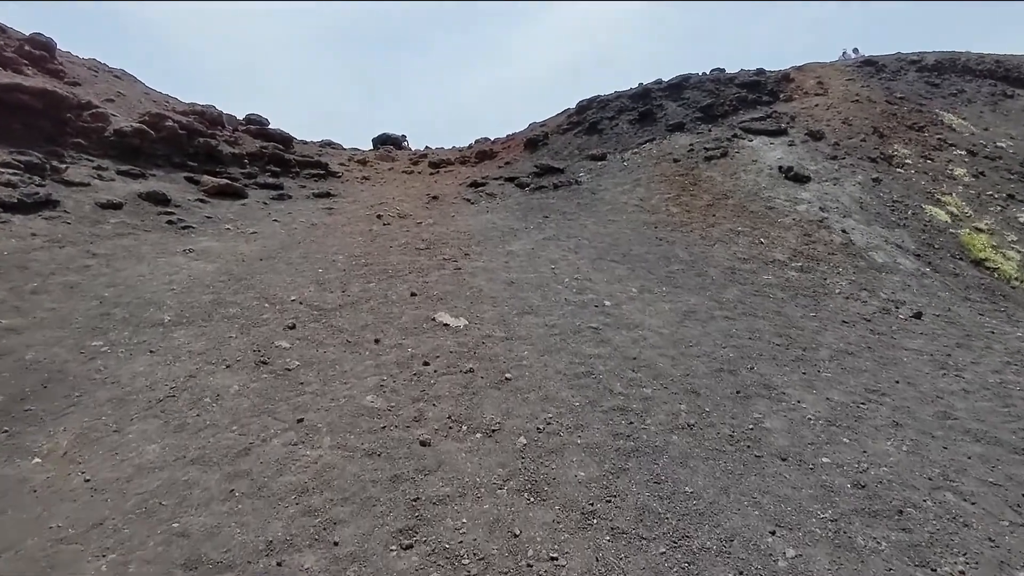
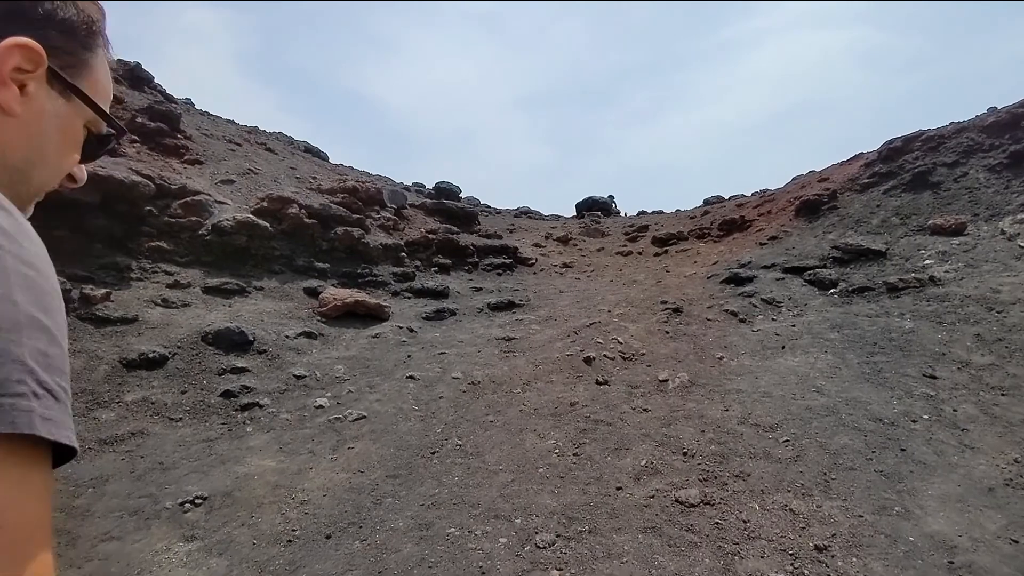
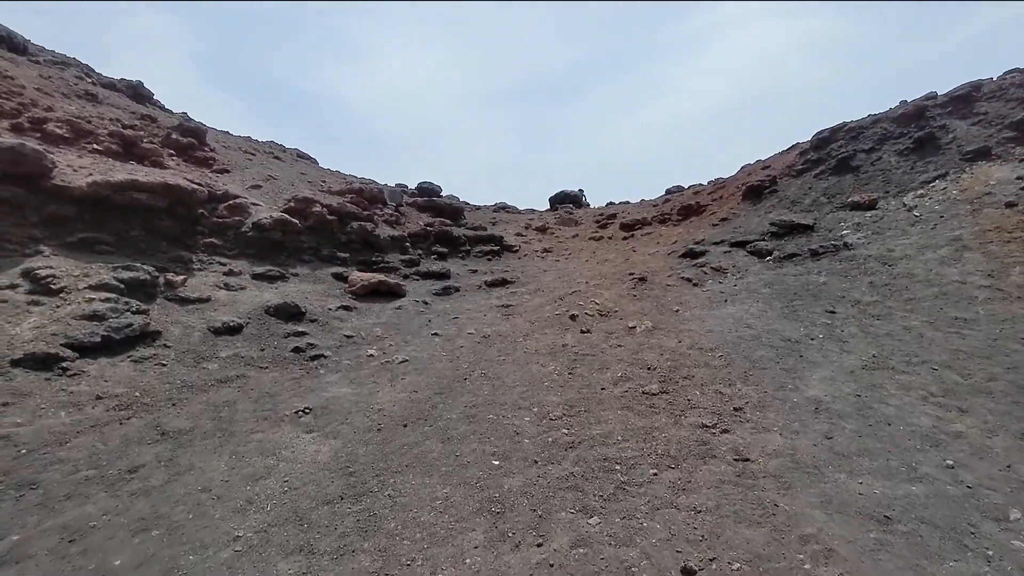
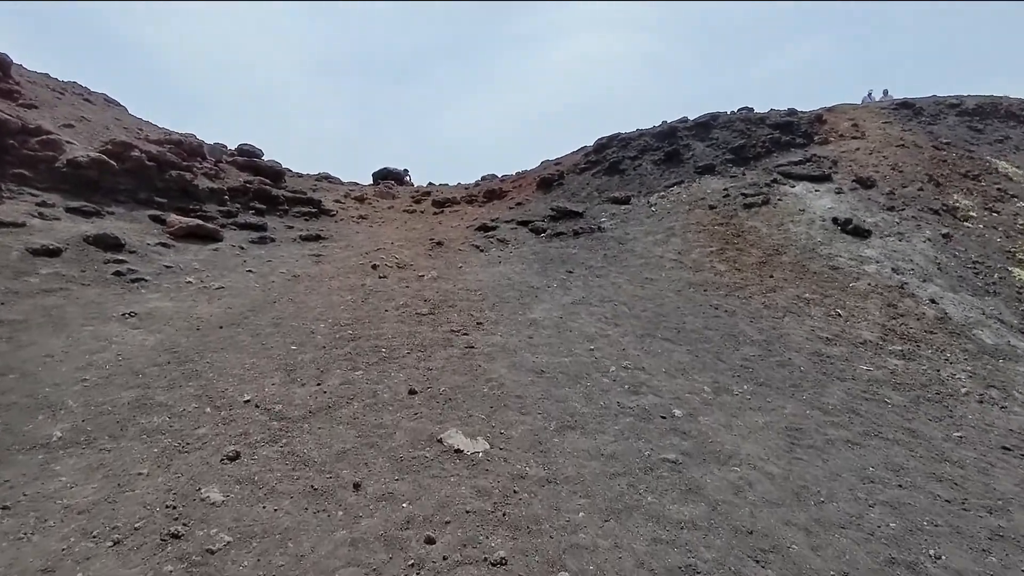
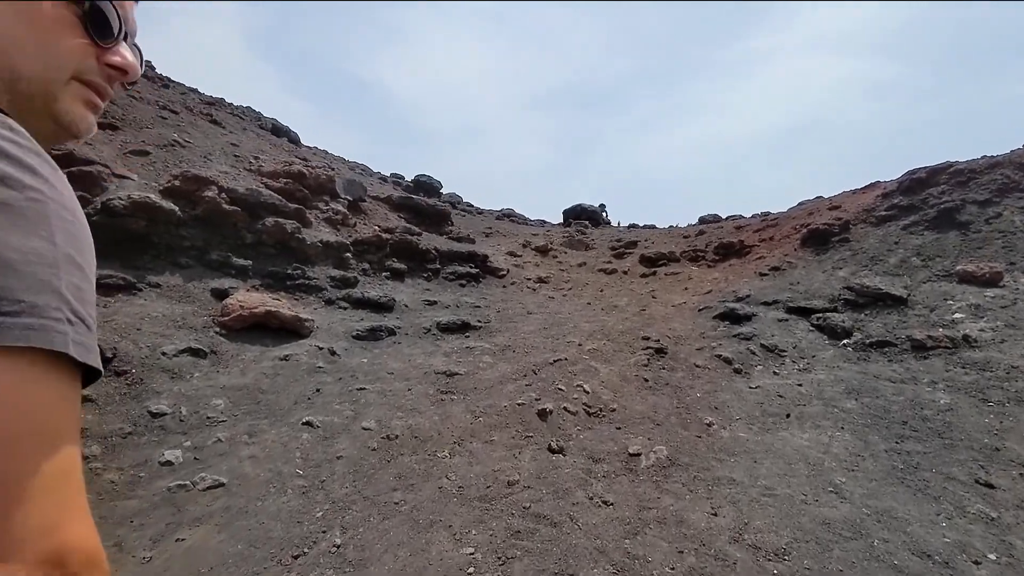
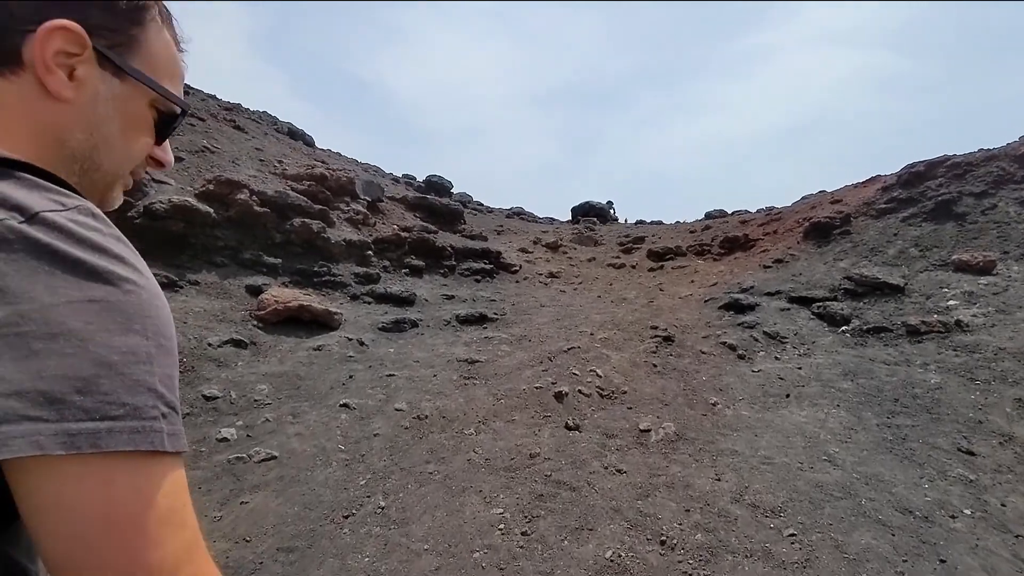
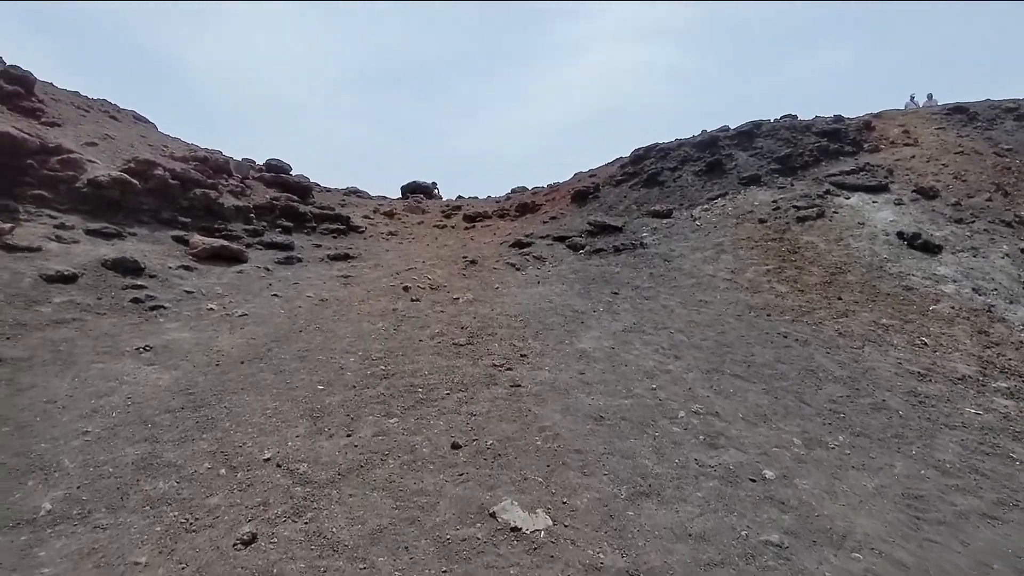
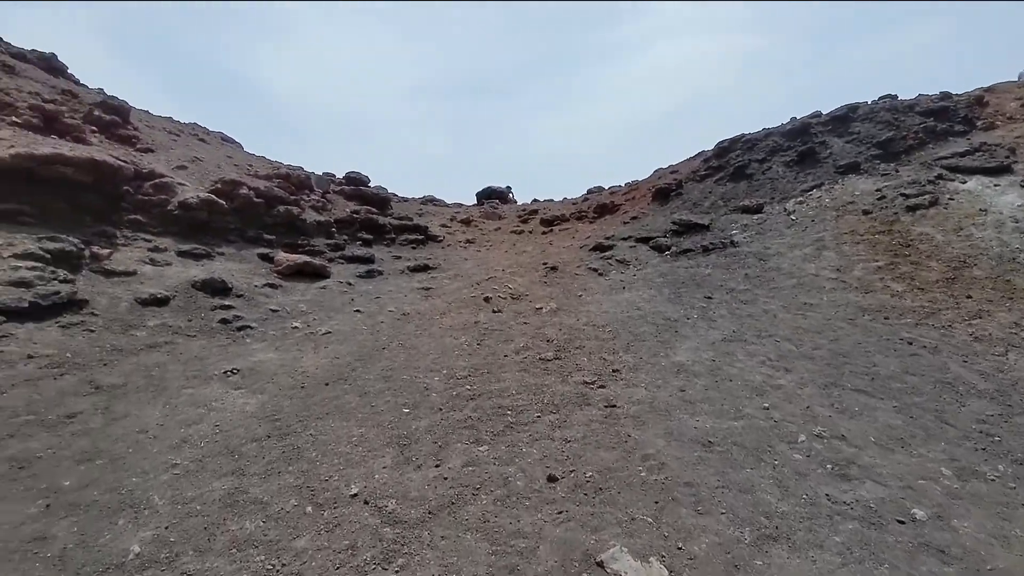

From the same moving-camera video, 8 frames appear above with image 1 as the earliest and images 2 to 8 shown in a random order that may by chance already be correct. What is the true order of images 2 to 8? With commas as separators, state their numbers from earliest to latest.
4, 7, 8, 3, 2, 6, 5
